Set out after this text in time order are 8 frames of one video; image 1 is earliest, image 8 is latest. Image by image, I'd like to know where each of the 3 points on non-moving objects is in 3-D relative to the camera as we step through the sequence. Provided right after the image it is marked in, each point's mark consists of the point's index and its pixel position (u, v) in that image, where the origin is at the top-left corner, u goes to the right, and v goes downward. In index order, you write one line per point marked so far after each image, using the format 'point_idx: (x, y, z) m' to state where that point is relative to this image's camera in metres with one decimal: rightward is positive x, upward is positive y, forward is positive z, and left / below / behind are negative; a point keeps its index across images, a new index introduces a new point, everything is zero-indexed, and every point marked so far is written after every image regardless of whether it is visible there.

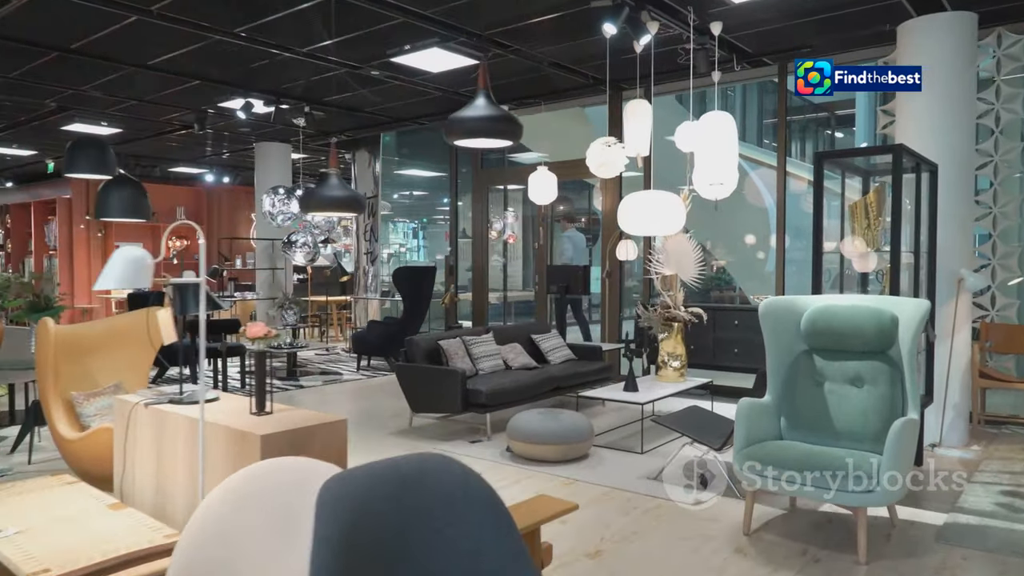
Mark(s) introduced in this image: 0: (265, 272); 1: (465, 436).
0: (-3.3, +0.2, +9.9) m
1: (-0.3, -1.1, +5.3) m
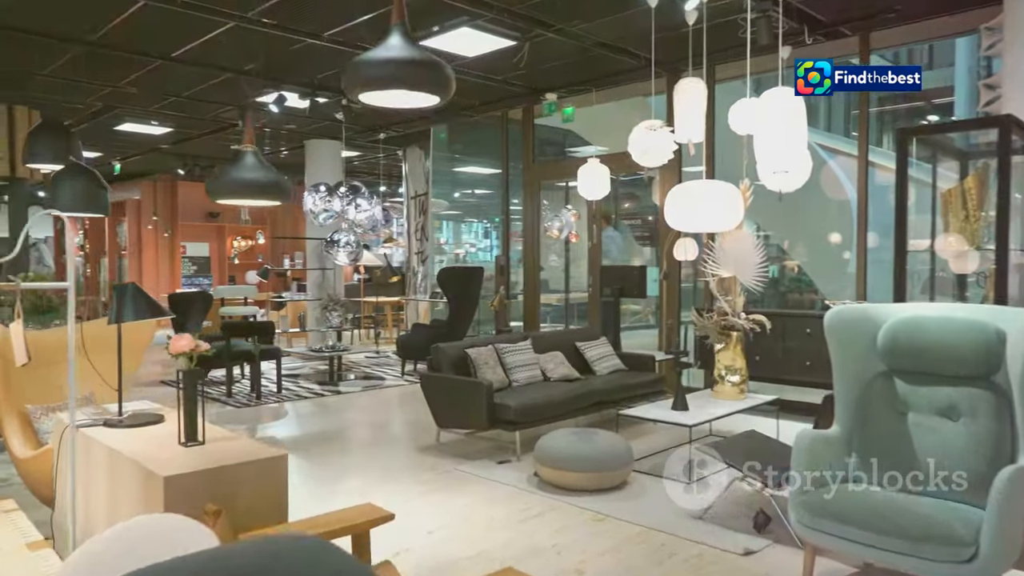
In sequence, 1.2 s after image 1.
0: (-2.6, +0.2, +9.7) m
1: (-0.1, -1.1, +4.8) m
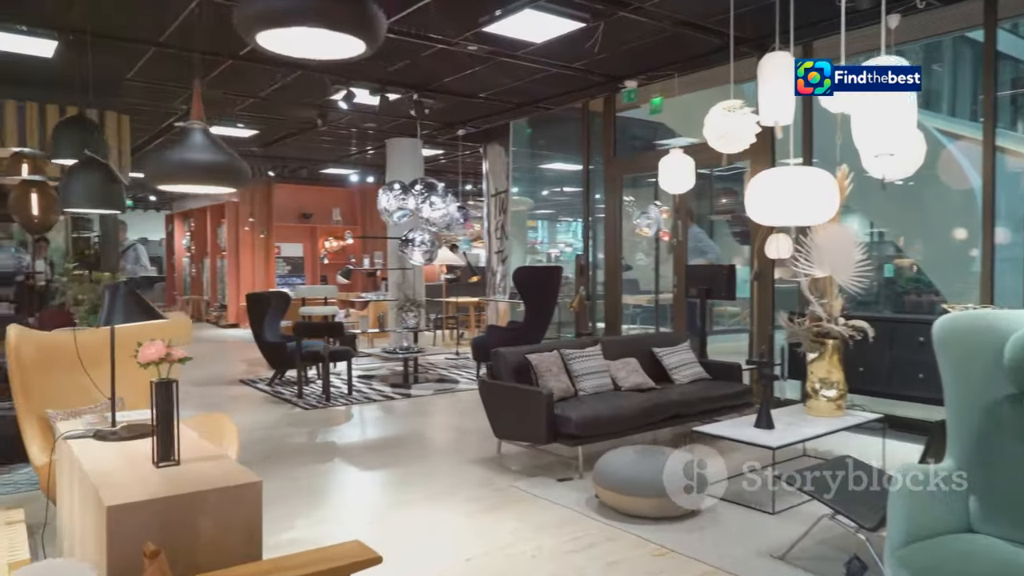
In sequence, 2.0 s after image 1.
0: (-1.5, +0.2, +9.6) m
1: (+0.2, -1.1, +4.4) m
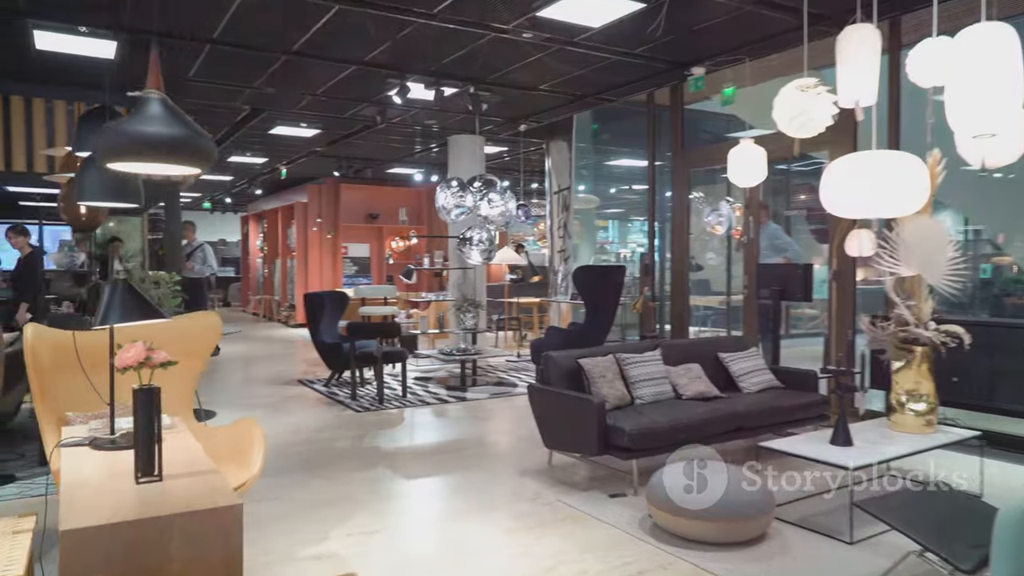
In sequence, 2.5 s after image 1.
0: (-0.7, +0.2, +9.4) m
1: (+0.5, -1.1, +4.1) m
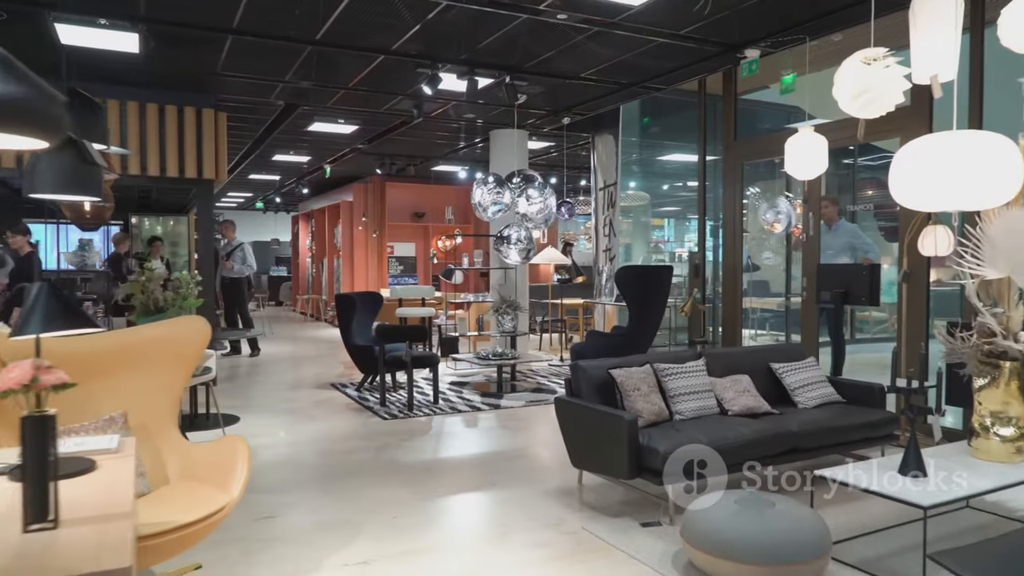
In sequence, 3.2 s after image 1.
0: (-0.2, +0.2, +9.1) m
1: (+0.6, -1.1, +3.7) m
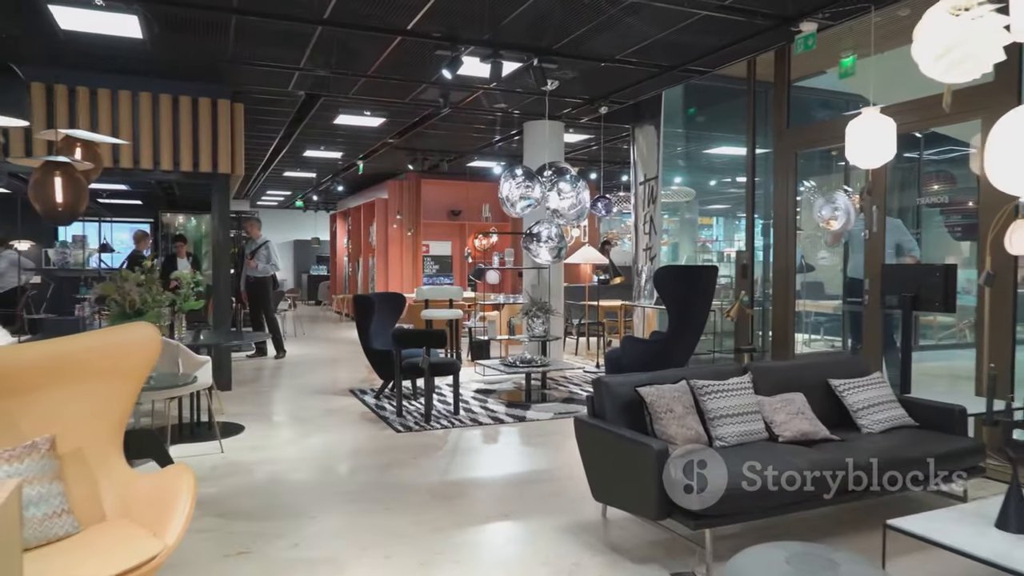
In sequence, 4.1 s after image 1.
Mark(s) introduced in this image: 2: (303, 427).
0: (+0.2, +0.2, +8.5) m
1: (+0.7, -1.1, +3.1) m
2: (-1.6, -1.1, +5.7) m
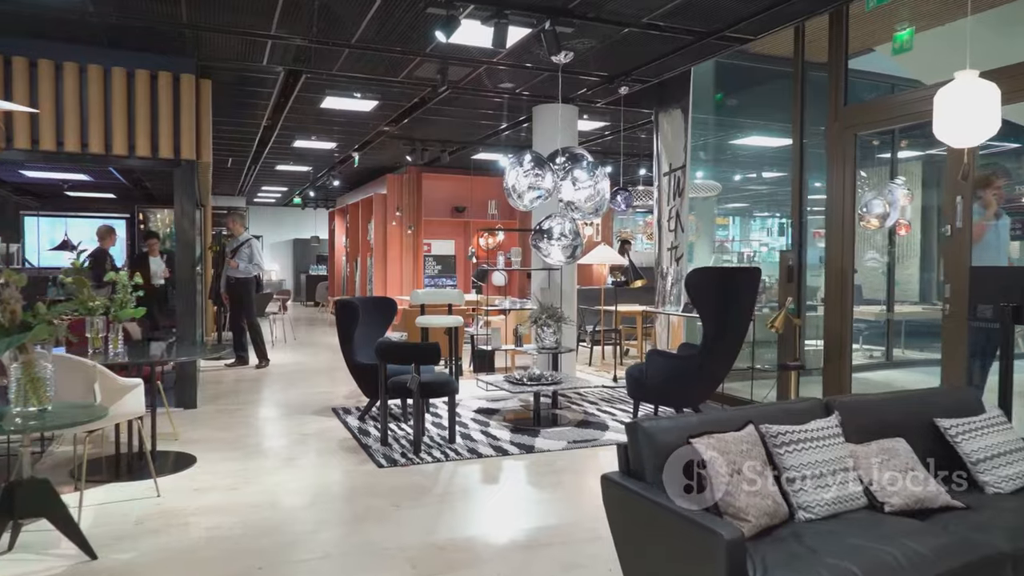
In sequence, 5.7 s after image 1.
0: (+0.3, +0.1, +7.6) m
1: (+0.7, -1.1, +2.2) m
2: (-1.6, -1.1, +4.8) m
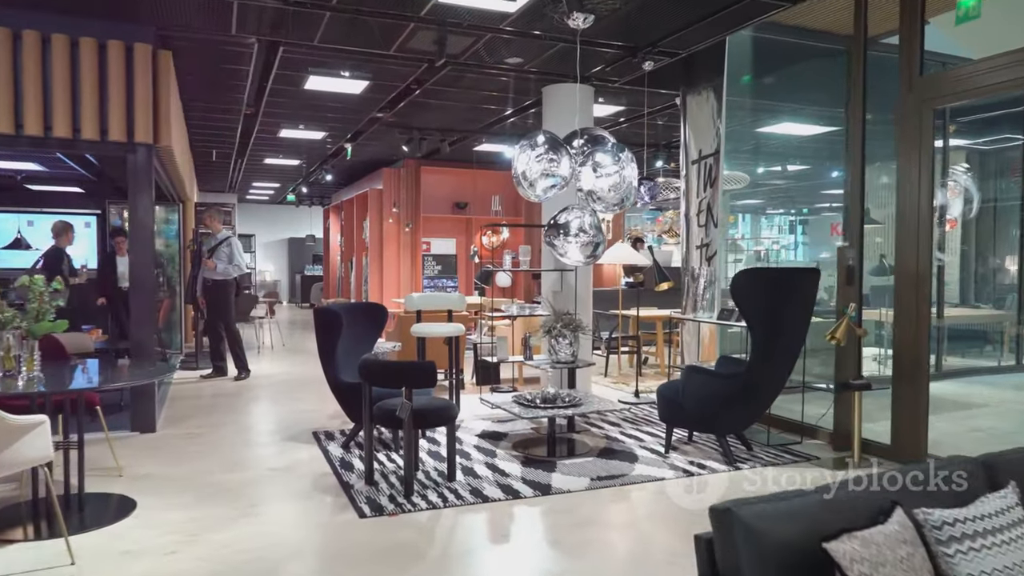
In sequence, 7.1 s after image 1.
0: (+0.3, +0.1, +6.7) m
1: (+0.7, -1.2, +1.3) m
2: (-1.5, -1.1, +3.9) m
